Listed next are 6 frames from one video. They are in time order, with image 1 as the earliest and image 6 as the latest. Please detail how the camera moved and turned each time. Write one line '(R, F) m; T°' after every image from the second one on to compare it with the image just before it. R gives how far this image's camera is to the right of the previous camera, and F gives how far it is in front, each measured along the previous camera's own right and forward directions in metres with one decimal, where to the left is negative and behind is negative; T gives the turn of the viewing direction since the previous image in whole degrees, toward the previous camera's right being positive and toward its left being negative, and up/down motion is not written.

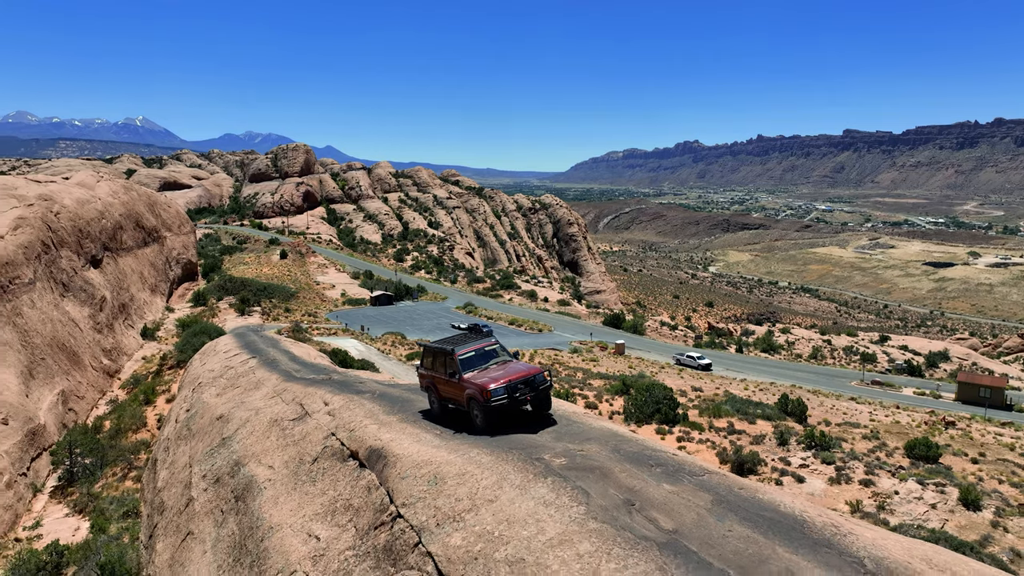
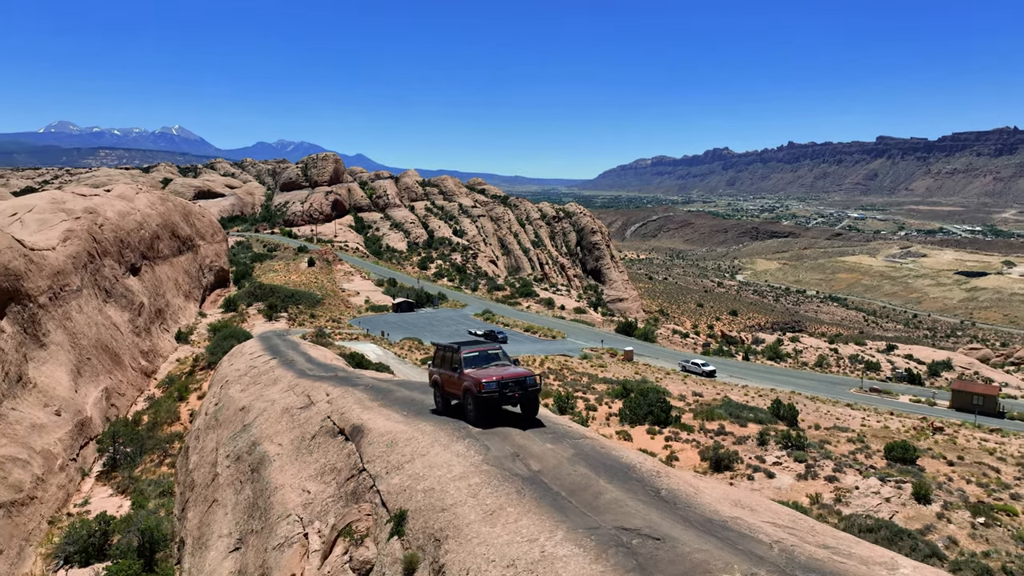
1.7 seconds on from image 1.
(+0.8, -1.5) m; -2°
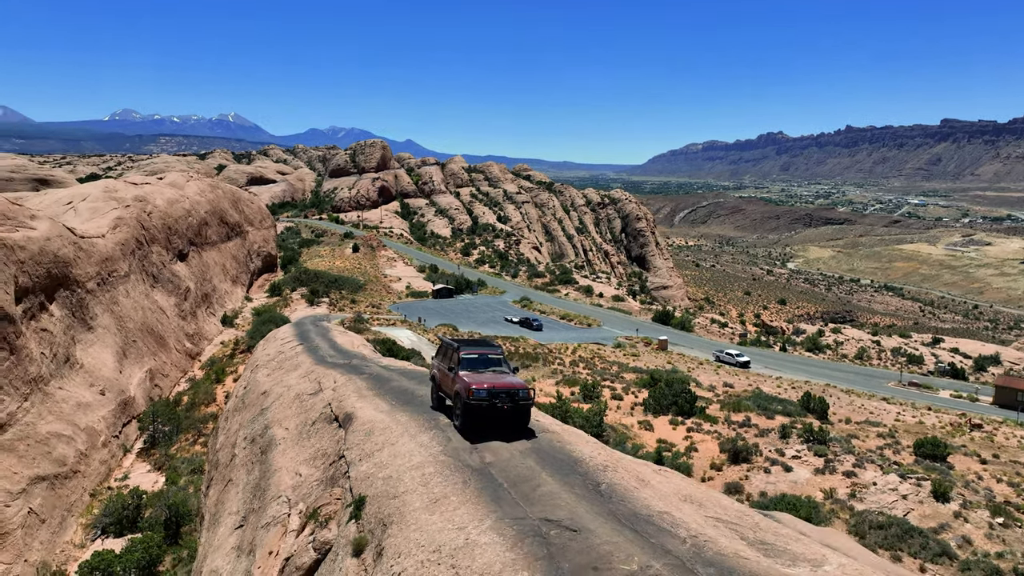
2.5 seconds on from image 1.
(+0.7, -0.2) m; -4°
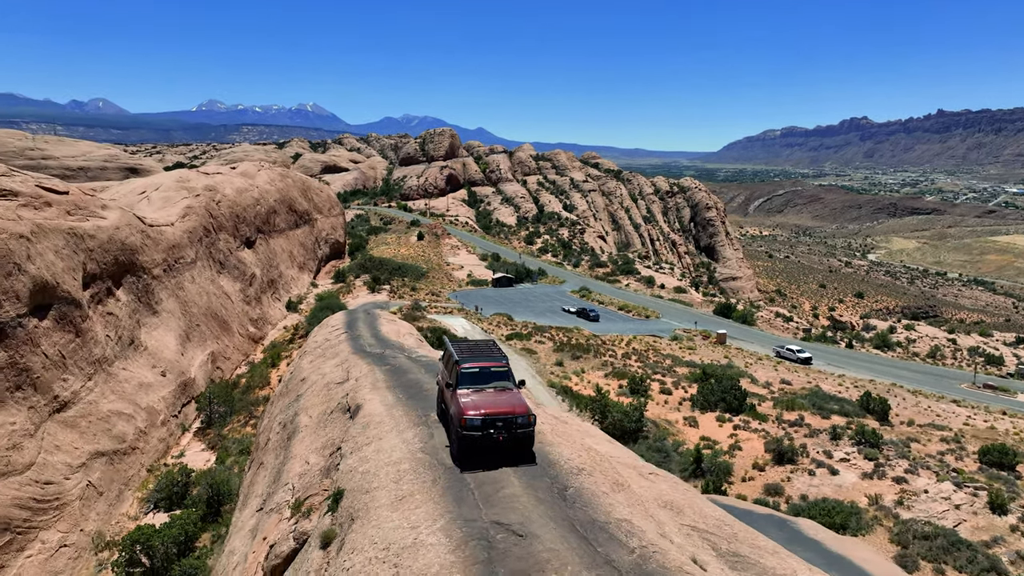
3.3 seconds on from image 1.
(+0.7, 0.0) m; -6°
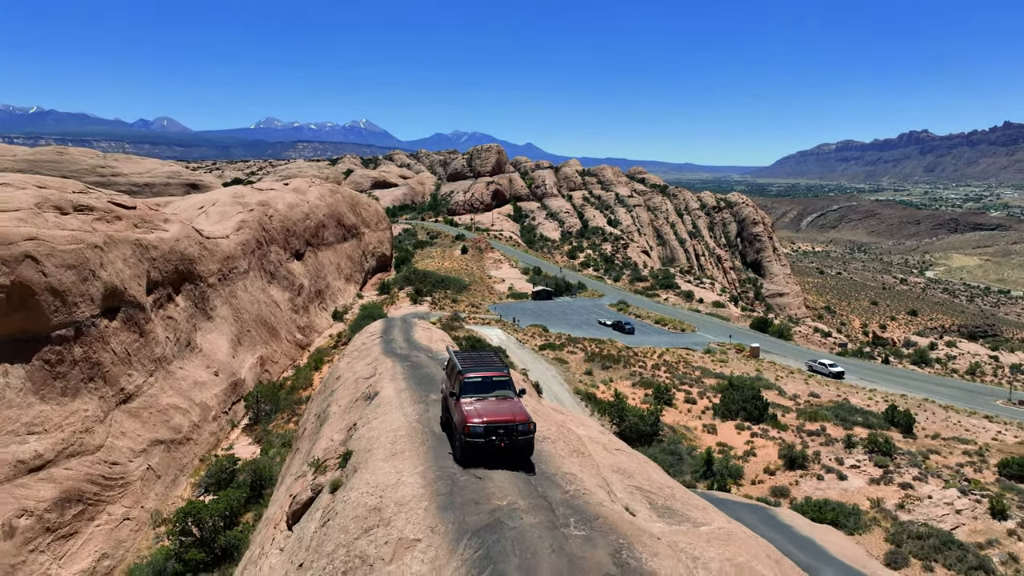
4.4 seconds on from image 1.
(+0.6, -1.1) m; -4°
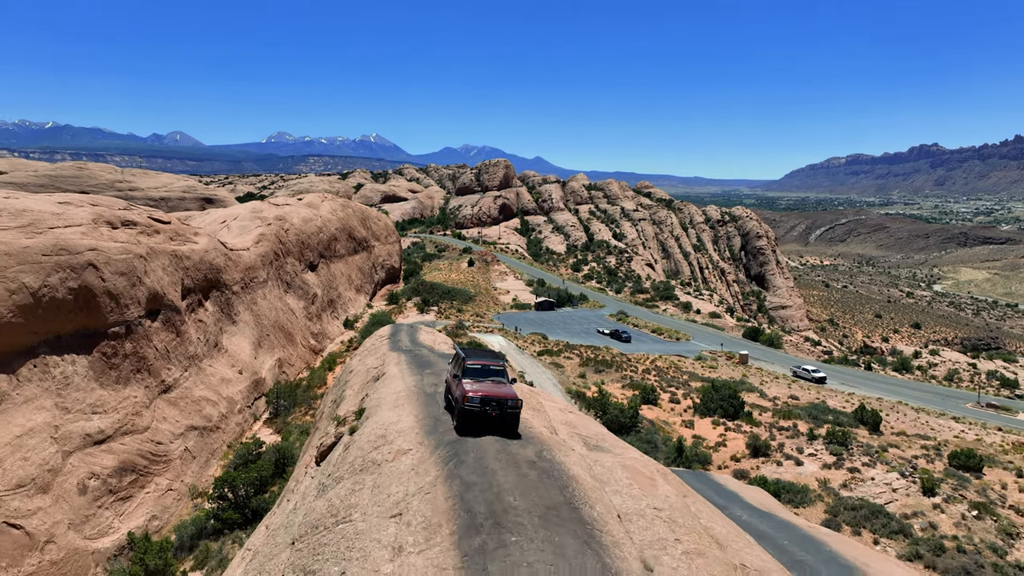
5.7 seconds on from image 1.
(+0.4, -2.1) m; -1°
